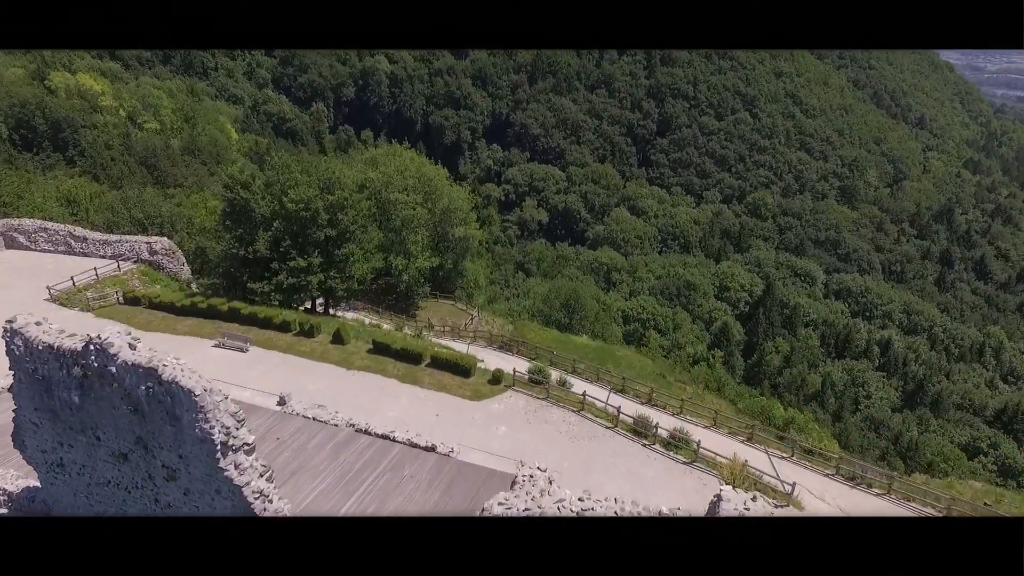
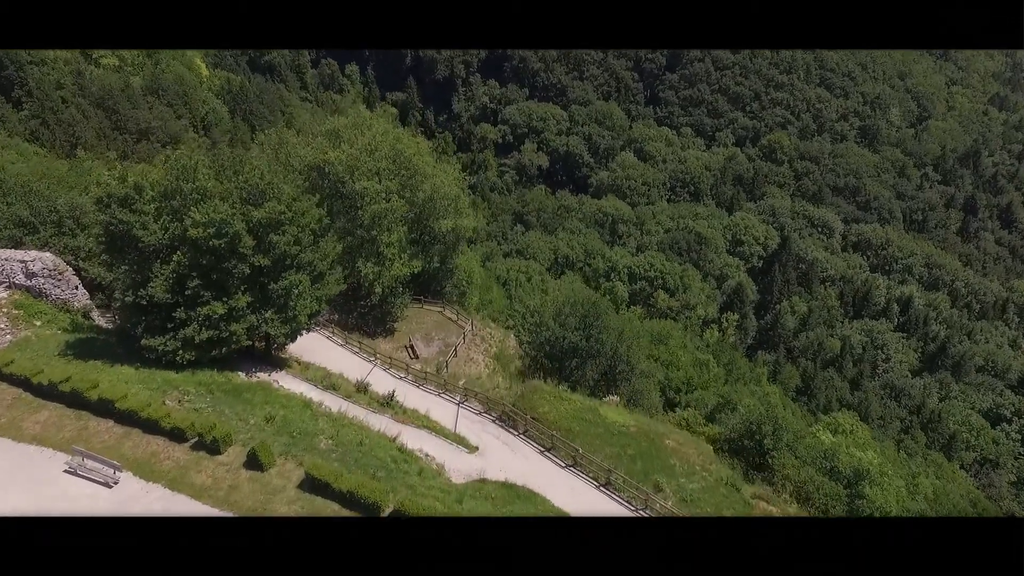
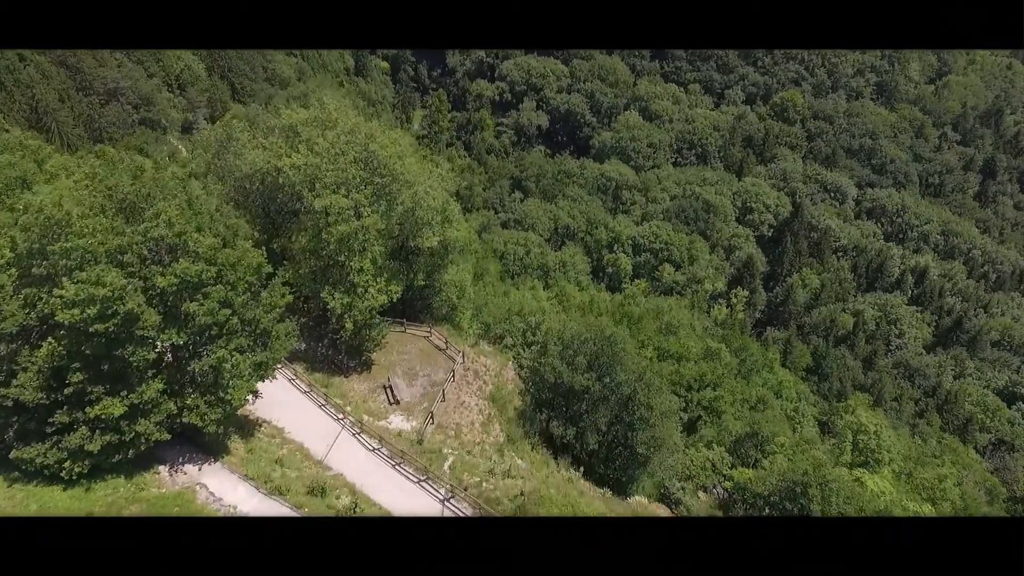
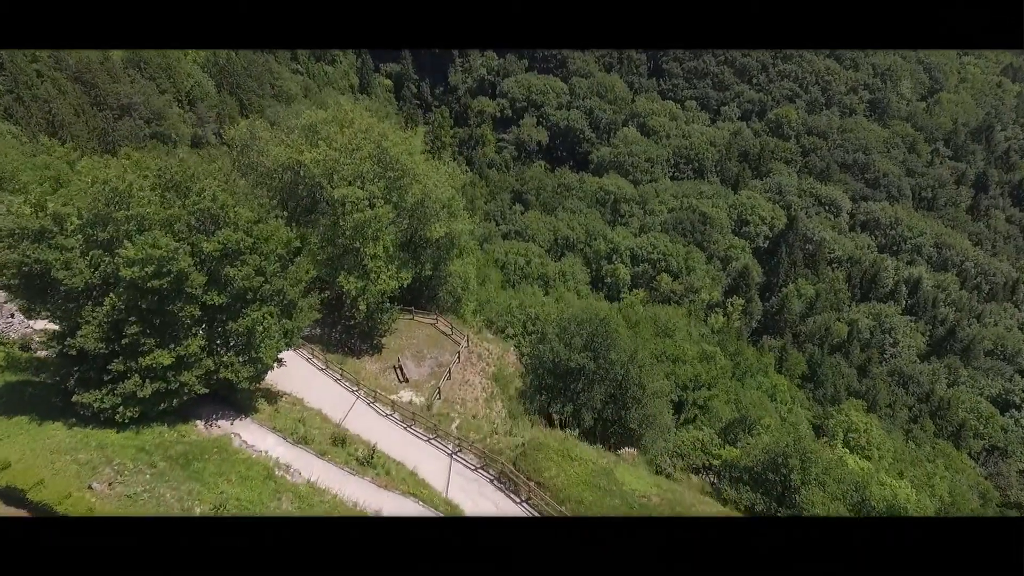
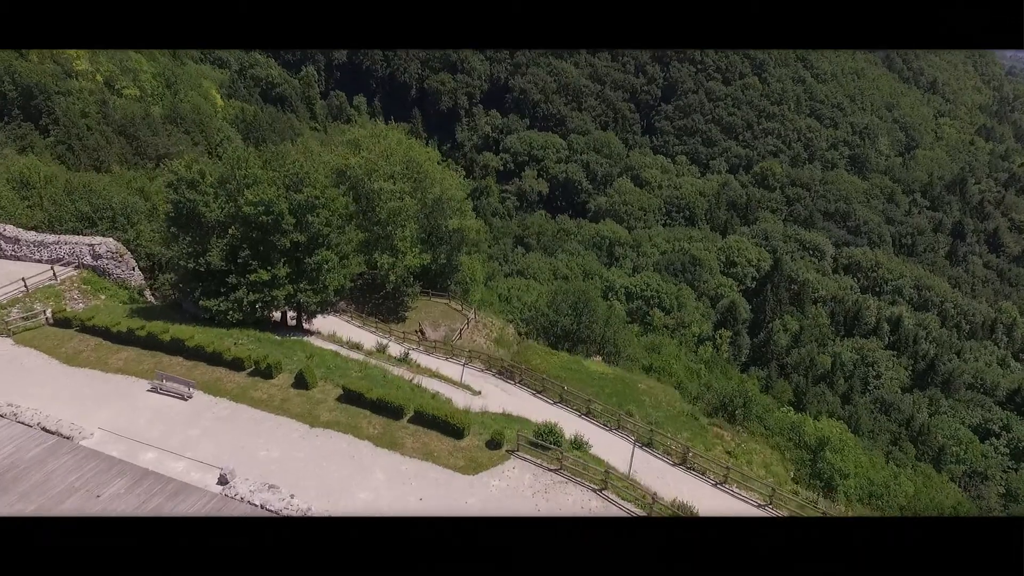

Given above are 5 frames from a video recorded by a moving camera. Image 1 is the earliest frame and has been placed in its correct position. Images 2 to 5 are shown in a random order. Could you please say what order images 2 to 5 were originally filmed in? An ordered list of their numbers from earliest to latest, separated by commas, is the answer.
5, 2, 4, 3
